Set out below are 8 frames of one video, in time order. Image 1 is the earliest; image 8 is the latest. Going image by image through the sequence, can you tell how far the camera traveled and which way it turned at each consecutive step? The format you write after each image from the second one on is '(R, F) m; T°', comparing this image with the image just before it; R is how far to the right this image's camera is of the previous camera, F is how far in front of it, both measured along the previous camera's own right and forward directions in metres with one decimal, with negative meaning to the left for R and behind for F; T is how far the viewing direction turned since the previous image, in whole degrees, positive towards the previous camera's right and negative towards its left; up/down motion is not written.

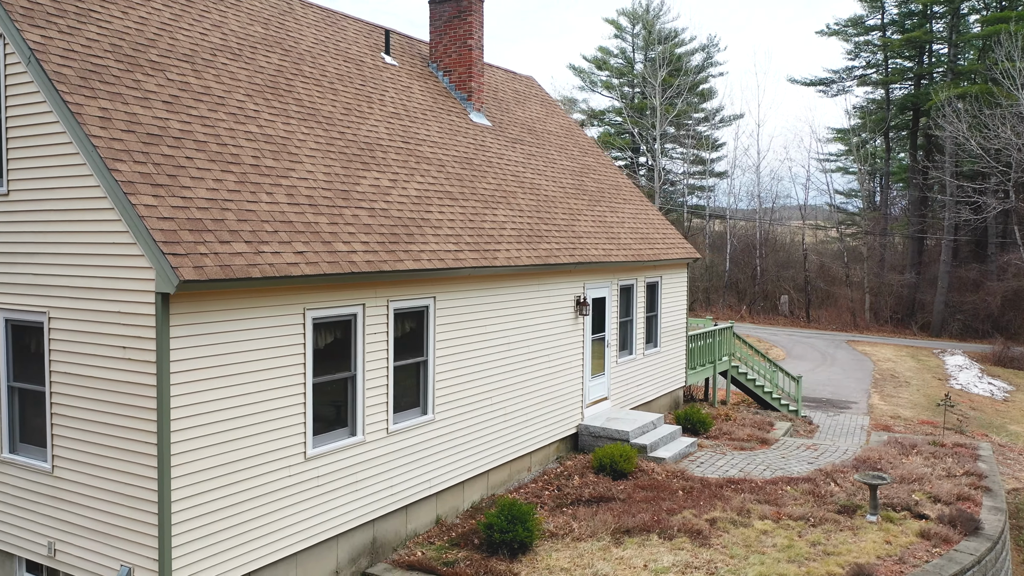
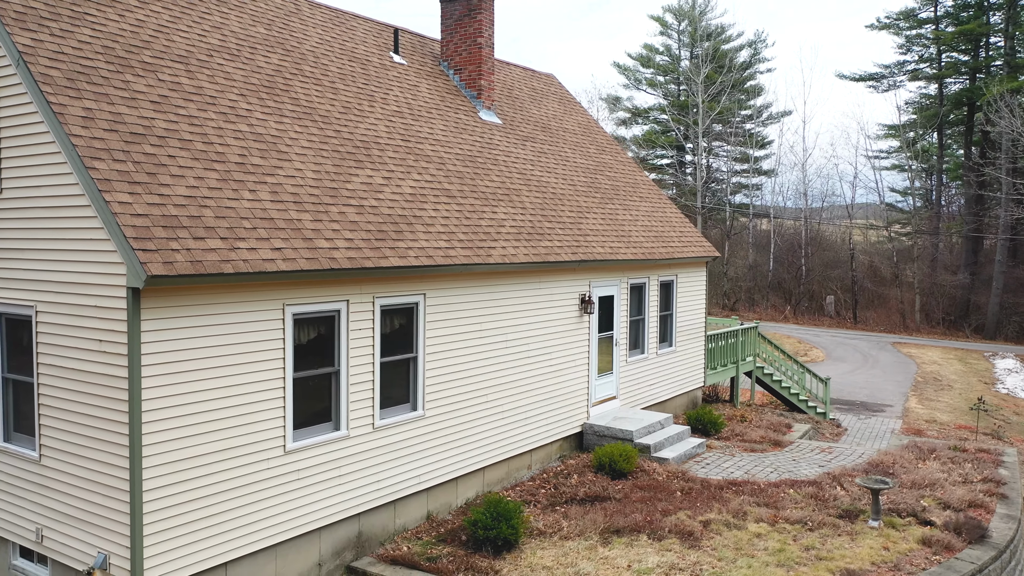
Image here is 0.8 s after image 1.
(+0.6, 0.0) m; -3°
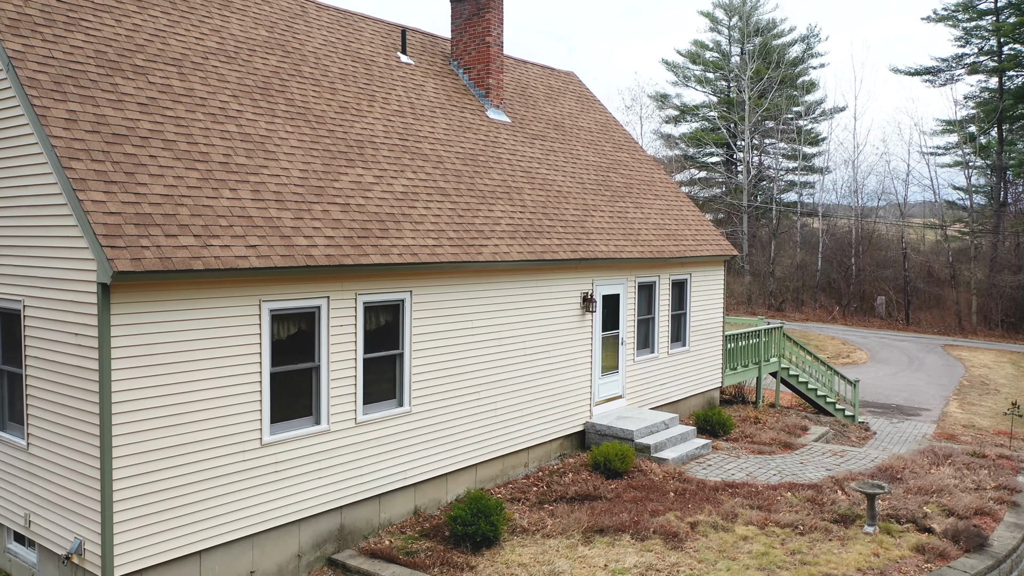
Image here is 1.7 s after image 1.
(+0.7, 0.0) m; -3°
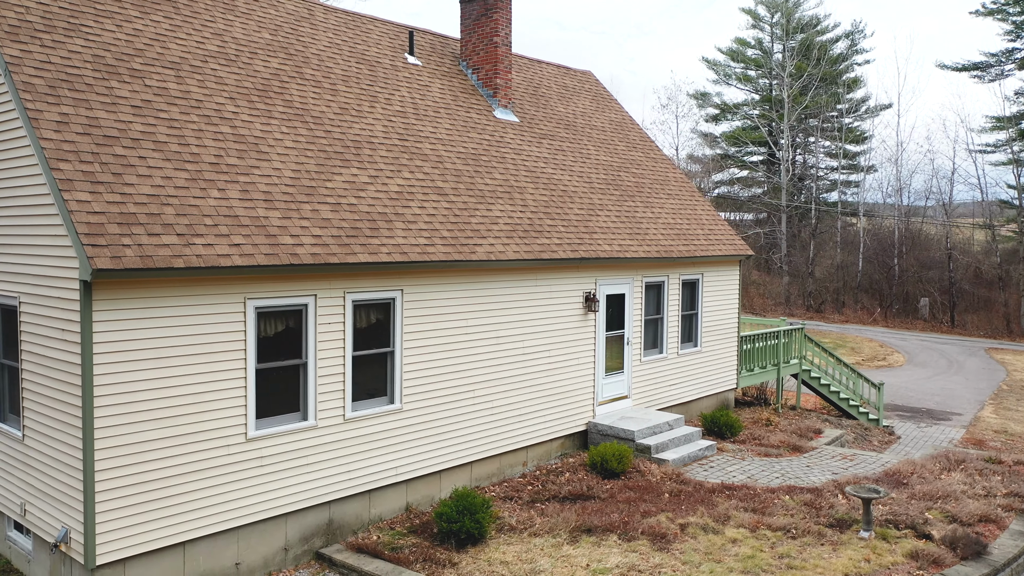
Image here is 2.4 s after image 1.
(+0.6, 0.0) m; -3°
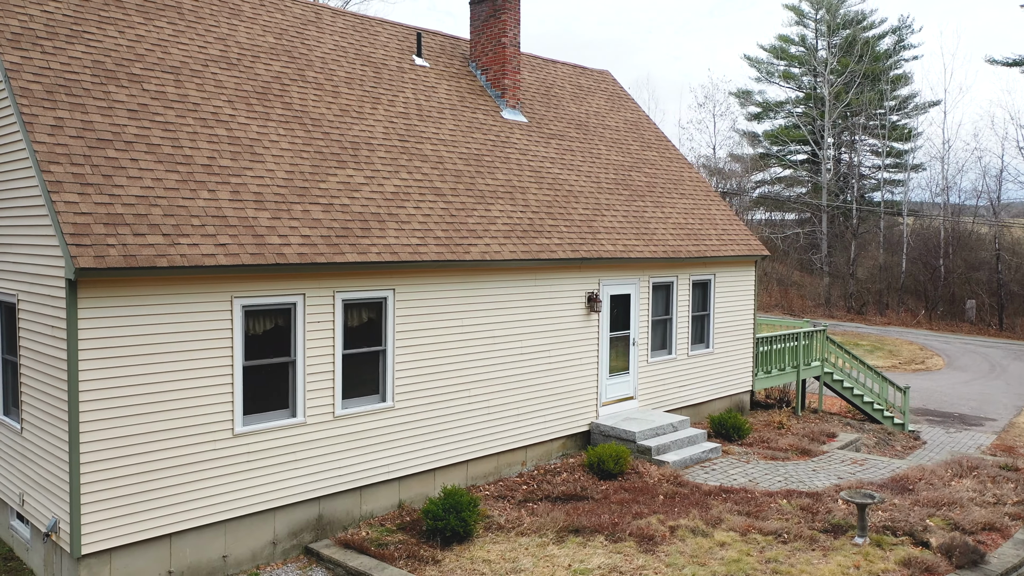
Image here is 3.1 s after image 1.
(+0.6, 0.0) m; -3°
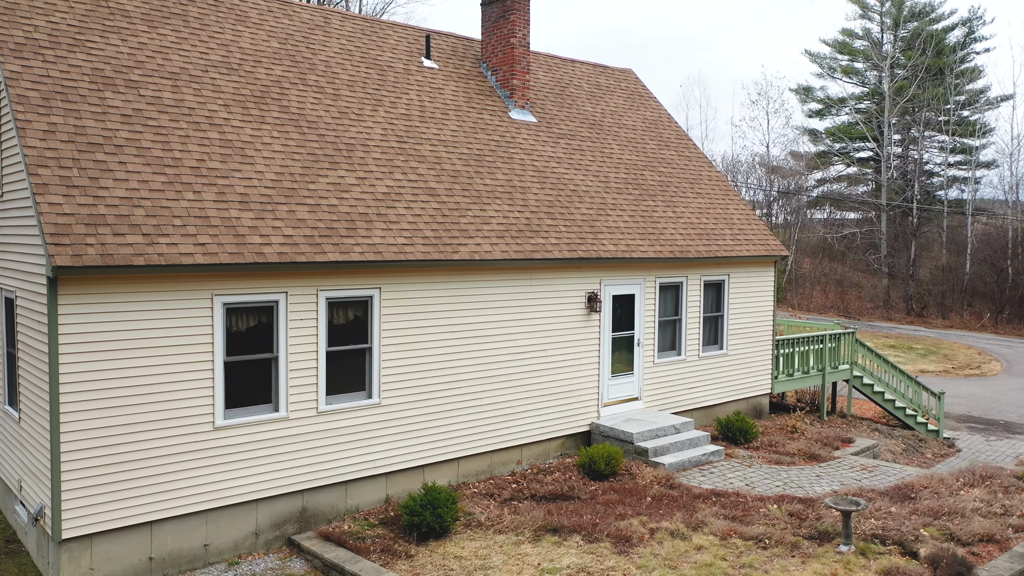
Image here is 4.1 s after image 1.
(+0.8, 0.0) m; -4°
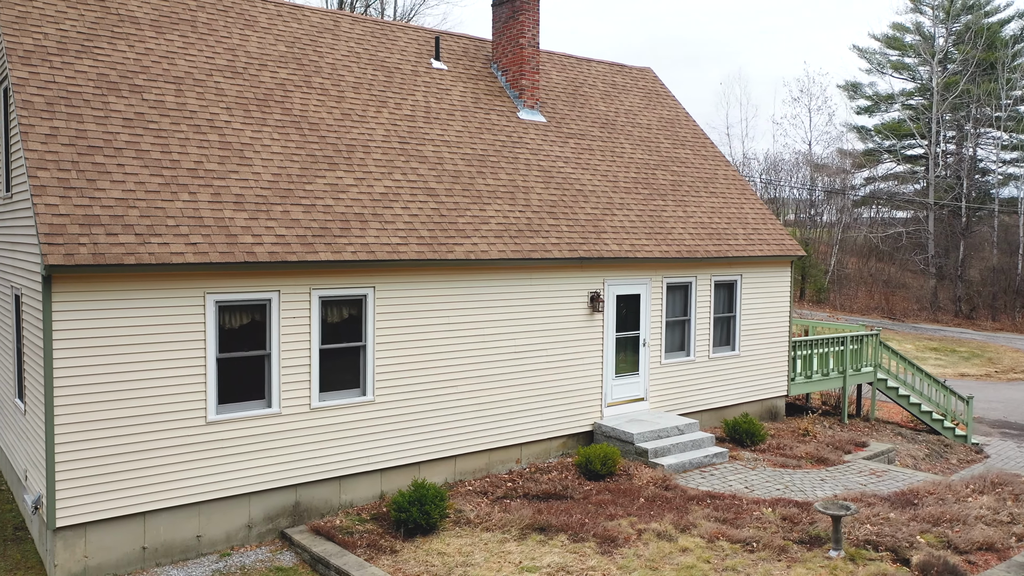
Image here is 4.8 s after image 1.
(+0.6, 0.0) m; -3°
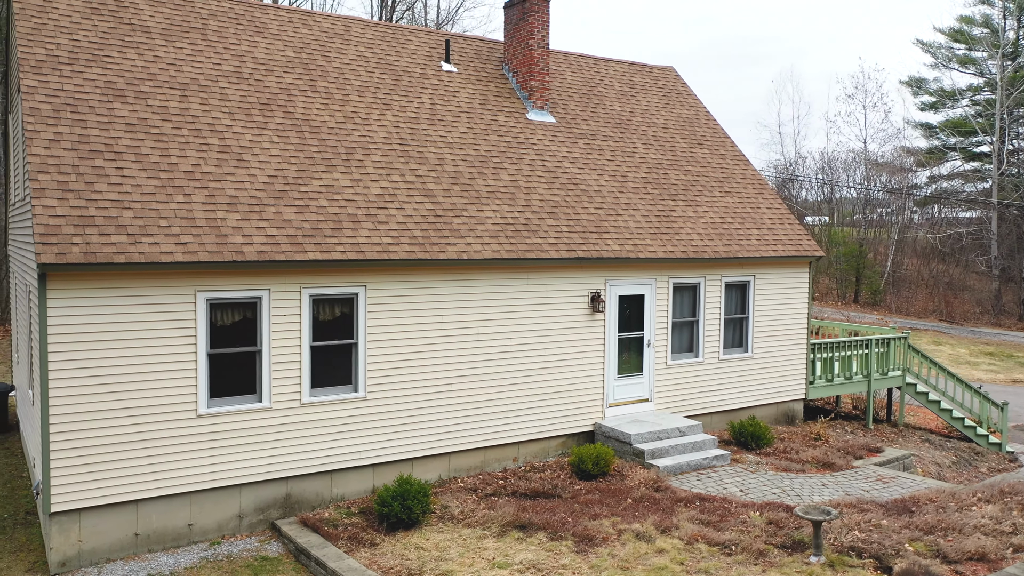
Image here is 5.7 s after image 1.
(+0.8, -0.1) m; -4°
